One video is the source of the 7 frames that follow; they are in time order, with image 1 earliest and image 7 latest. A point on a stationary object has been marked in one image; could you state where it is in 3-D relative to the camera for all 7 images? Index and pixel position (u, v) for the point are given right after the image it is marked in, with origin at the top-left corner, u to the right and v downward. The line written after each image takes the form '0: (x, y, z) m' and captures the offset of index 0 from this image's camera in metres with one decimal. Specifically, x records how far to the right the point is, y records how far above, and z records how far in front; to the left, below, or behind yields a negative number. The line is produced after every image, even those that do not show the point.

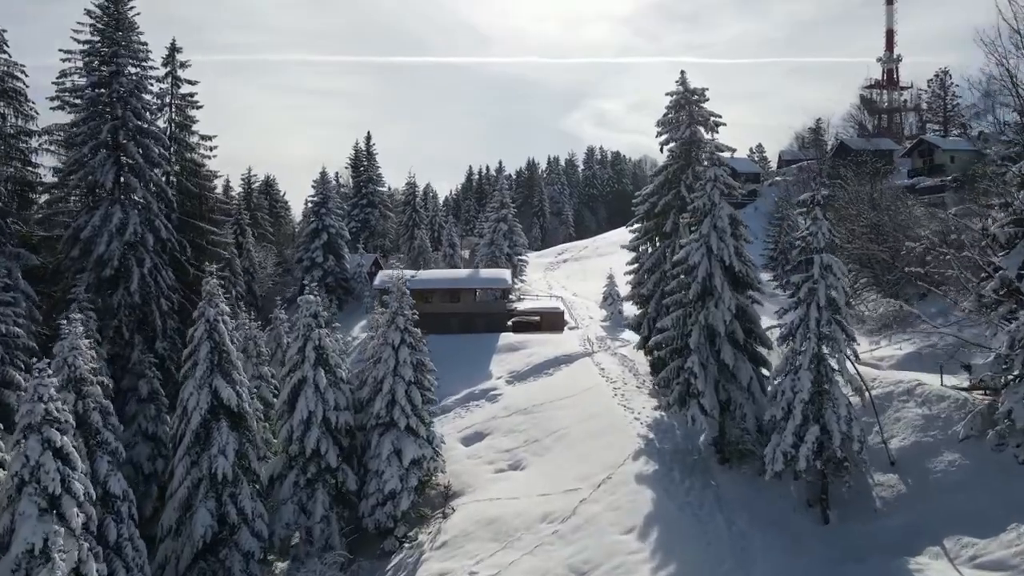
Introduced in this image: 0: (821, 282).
0: (+6.5, +0.1, +15.5) m
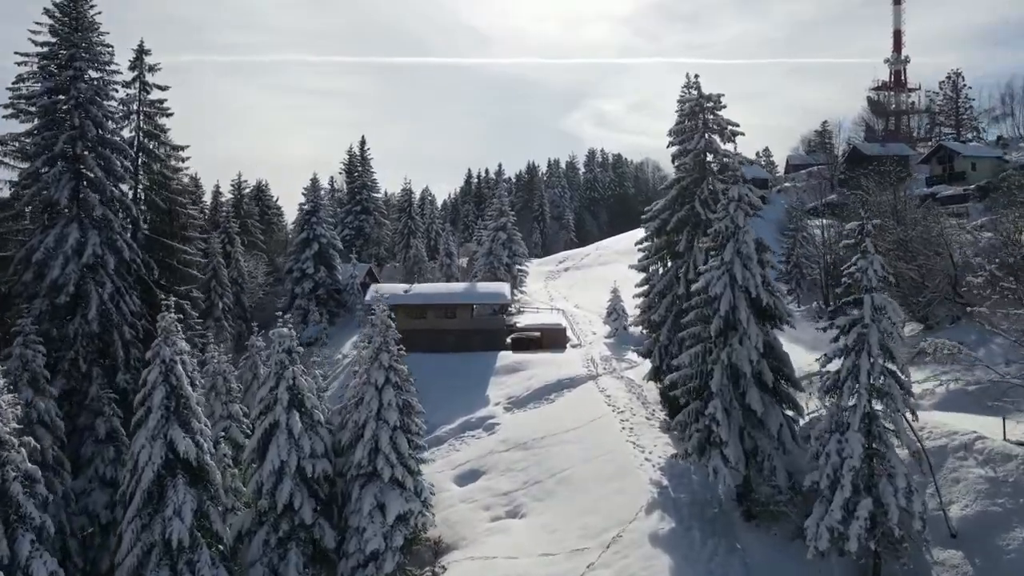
0: (+6.5, -0.7, +13.2) m
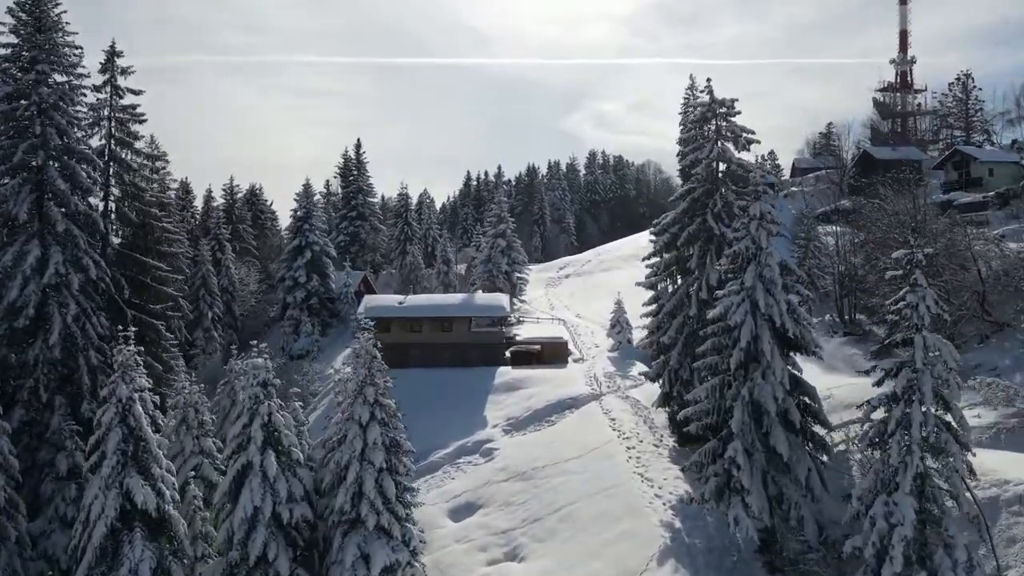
0: (+6.4, -1.3, +11.4) m
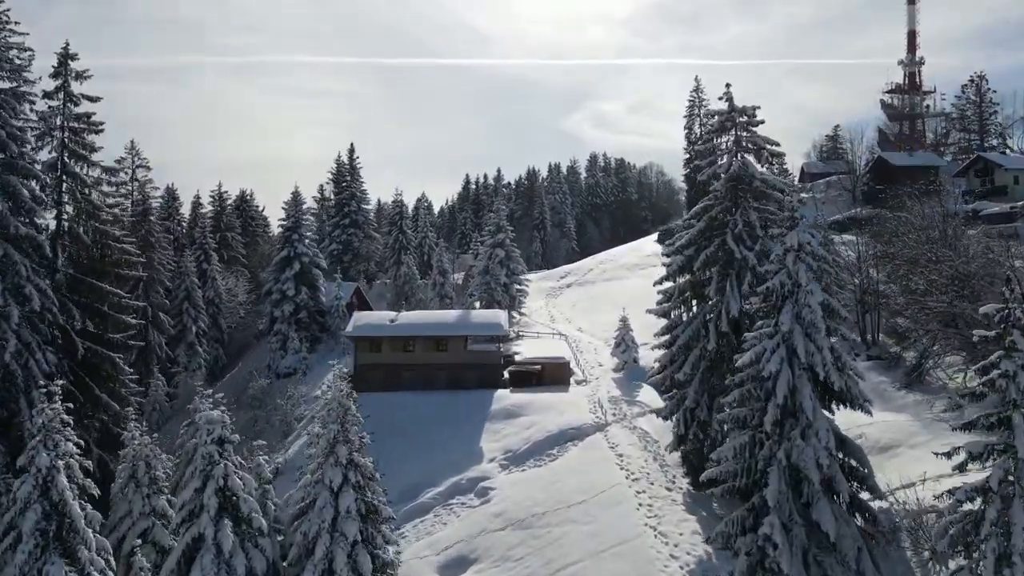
0: (+6.4, -2.1, +9.0) m
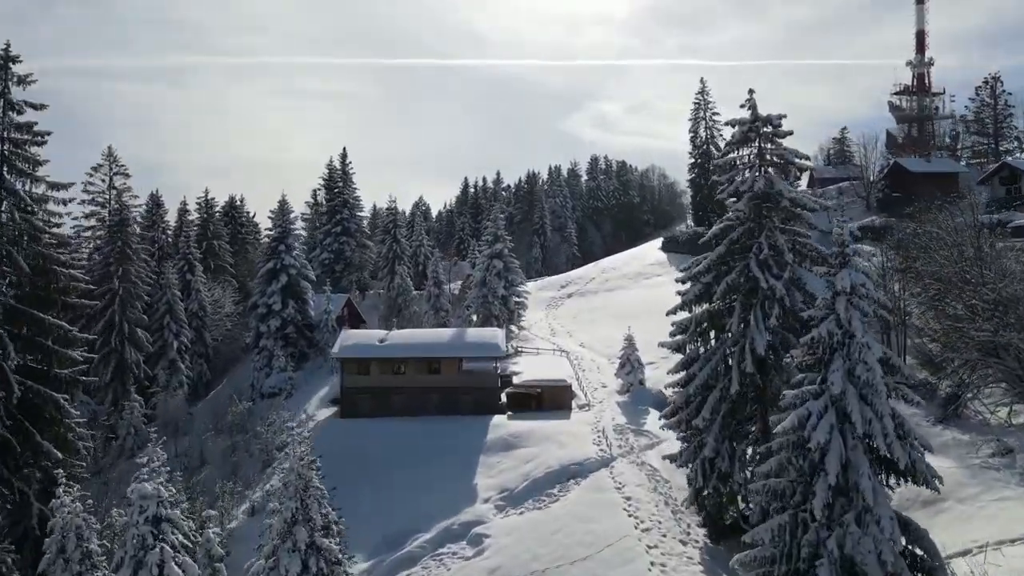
0: (+6.2, -2.9, +6.6) m
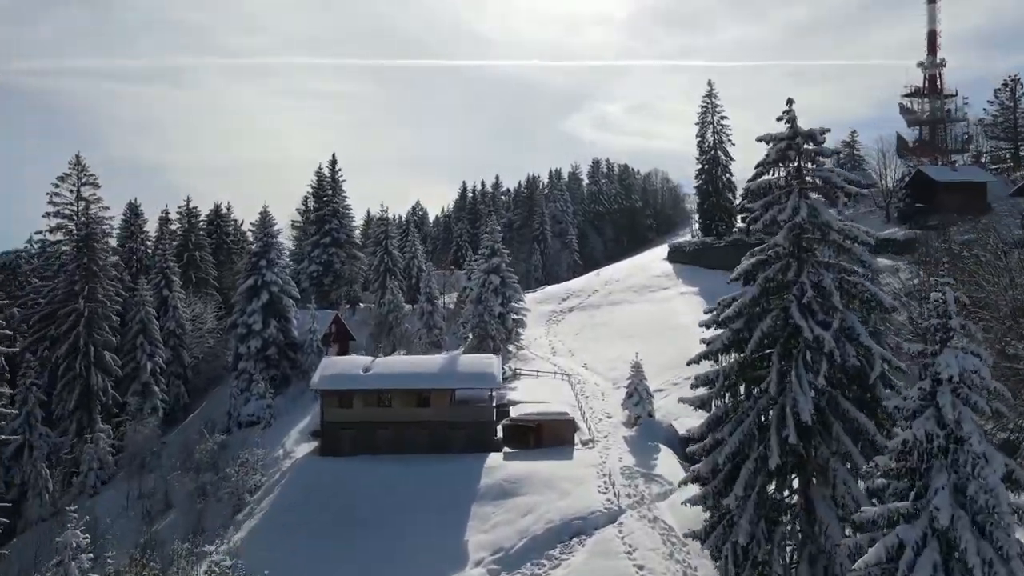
0: (+6.1, -4.0, +3.5) m
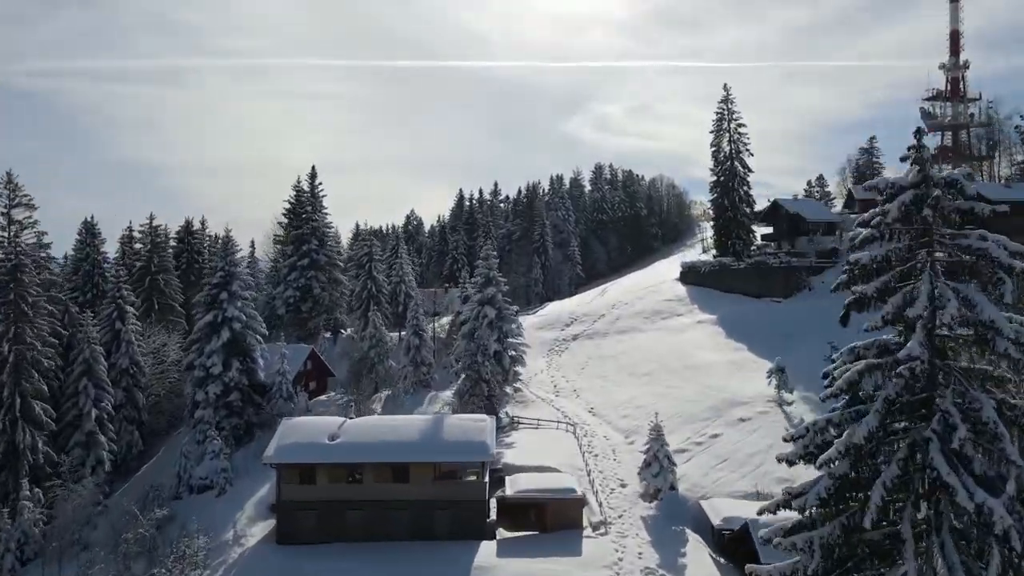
0: (+5.9, -5.8, -1.9) m
